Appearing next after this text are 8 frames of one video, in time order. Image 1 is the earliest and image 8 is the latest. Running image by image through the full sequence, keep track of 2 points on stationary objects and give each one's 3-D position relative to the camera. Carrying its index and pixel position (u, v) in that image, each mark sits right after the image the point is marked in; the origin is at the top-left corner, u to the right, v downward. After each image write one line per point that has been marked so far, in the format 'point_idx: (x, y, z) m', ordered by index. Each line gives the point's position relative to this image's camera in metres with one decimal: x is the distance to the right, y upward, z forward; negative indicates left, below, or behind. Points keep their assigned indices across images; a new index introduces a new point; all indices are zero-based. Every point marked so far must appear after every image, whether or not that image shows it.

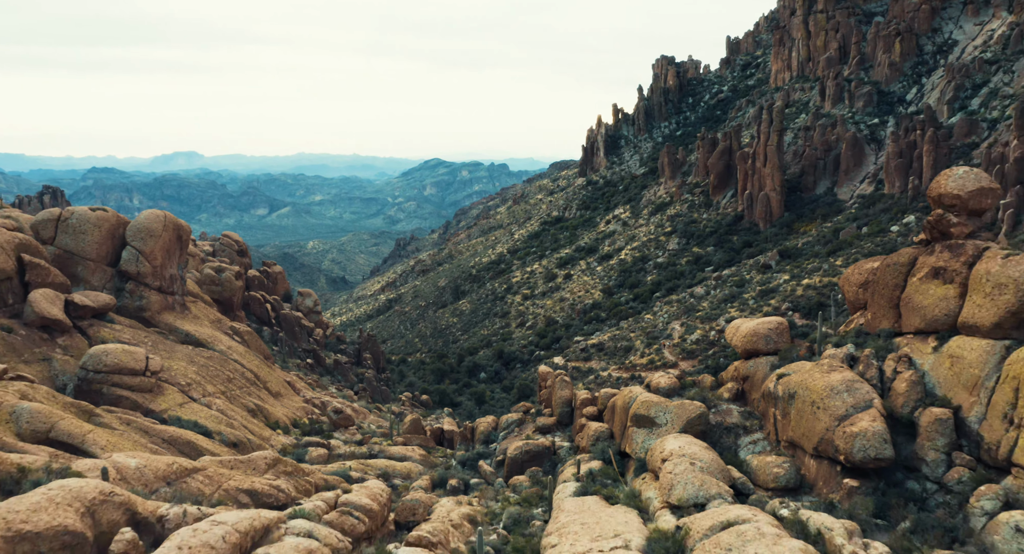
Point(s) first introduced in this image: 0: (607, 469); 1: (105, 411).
0: (+2.2, -4.6, +18.1) m
1: (-9.9, -3.3, +18.0) m
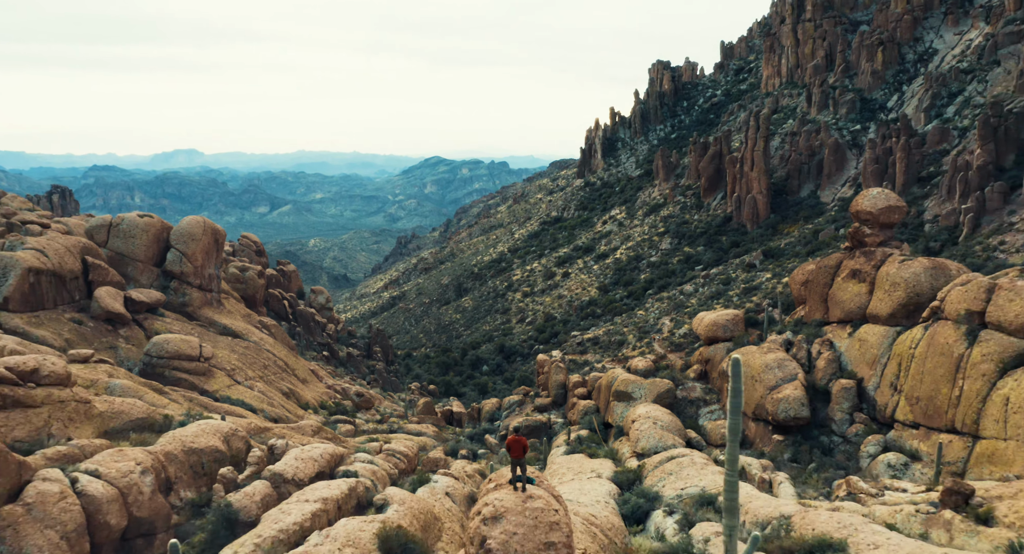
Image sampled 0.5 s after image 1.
0: (+2.3, -4.6, +21.4) m
1: (-9.9, -3.3, +21.3) m
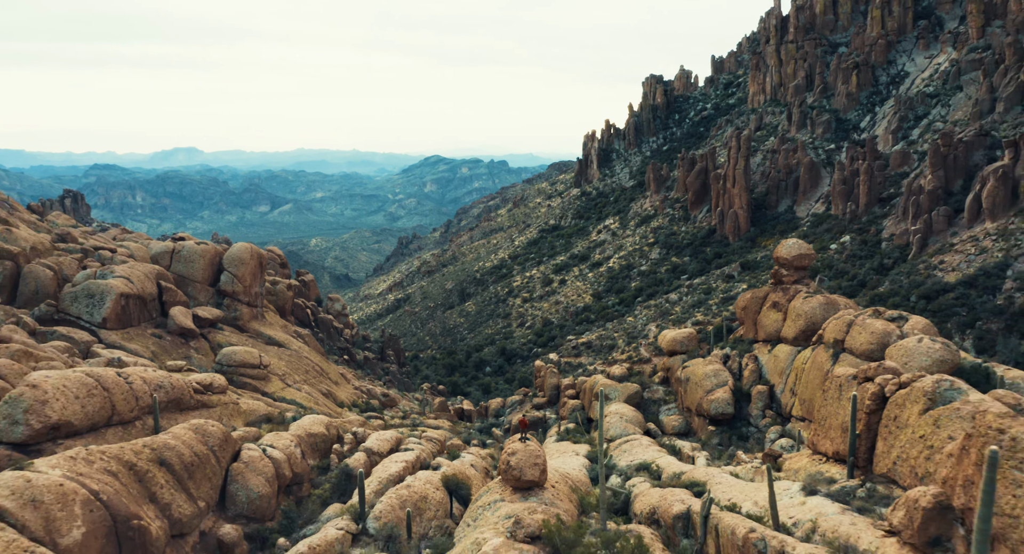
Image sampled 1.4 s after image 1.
0: (+2.4, -5.4, +26.7) m
1: (-9.8, -4.1, +26.5) m
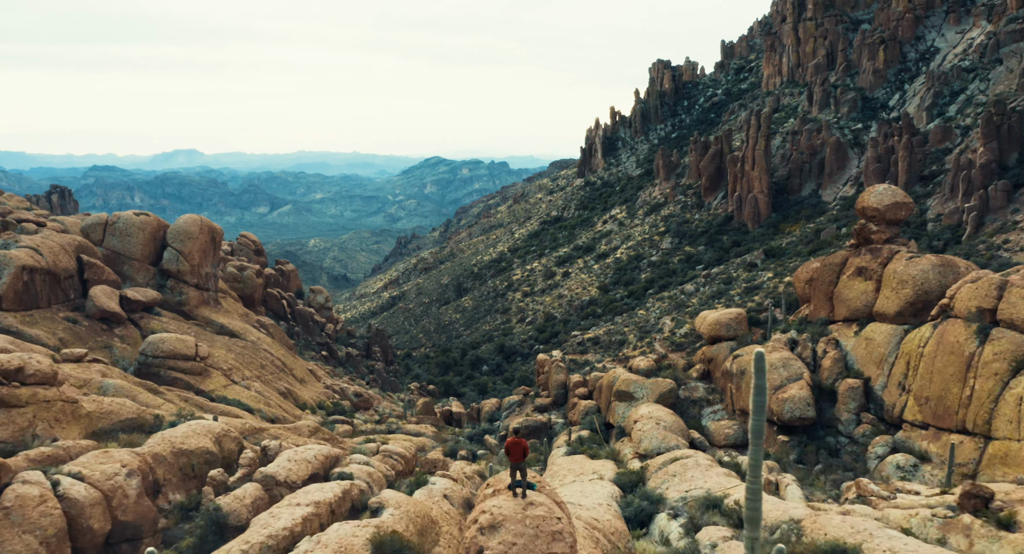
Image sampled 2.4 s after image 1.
0: (+2.3, -4.5, +21.1) m
1: (-9.9, -3.2, +21.0) m
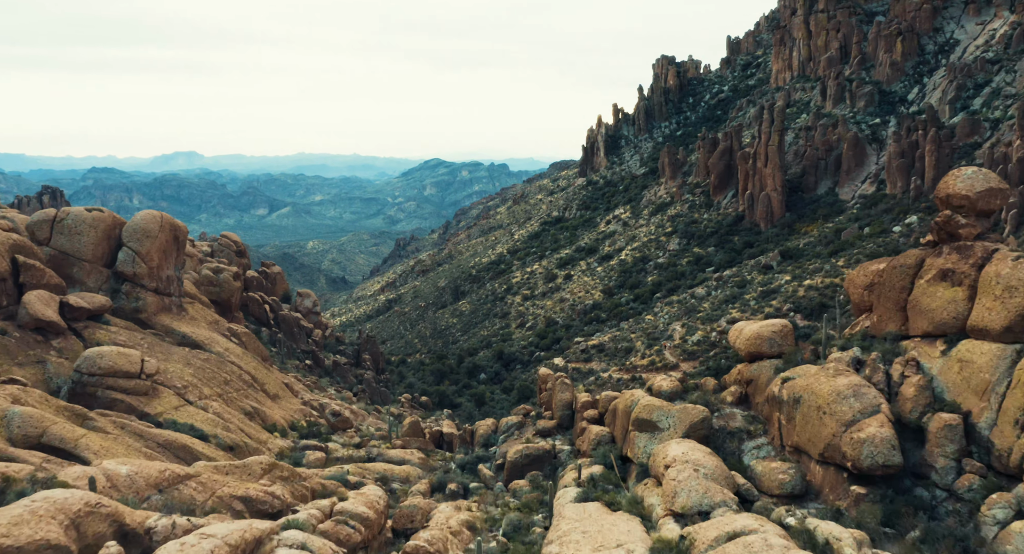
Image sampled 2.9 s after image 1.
0: (+2.2, -4.6, +17.9) m
1: (-9.9, -3.3, +17.8) m
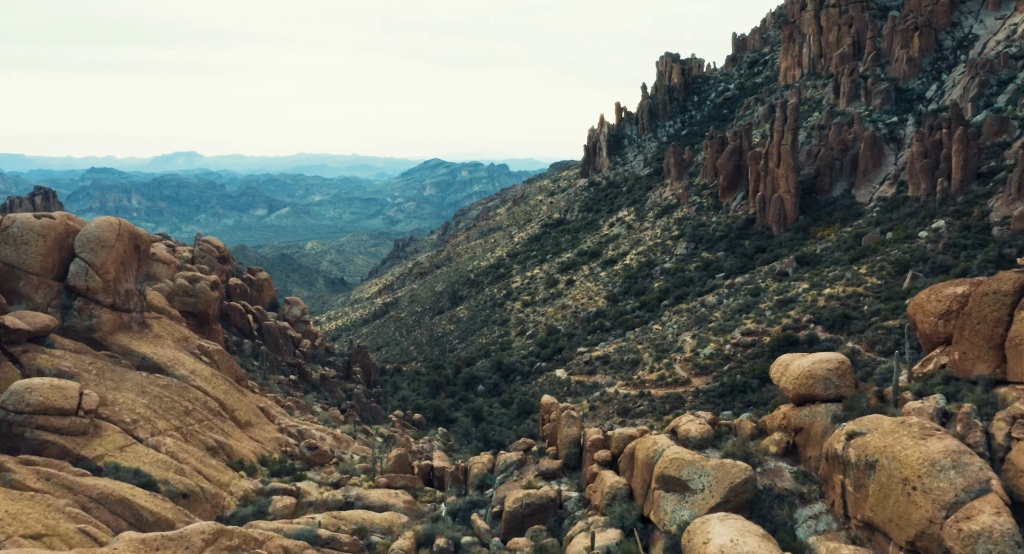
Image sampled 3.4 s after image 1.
0: (+2.2, -5.1, +15.1) m
1: (-10.0, -3.8, +15.0) m
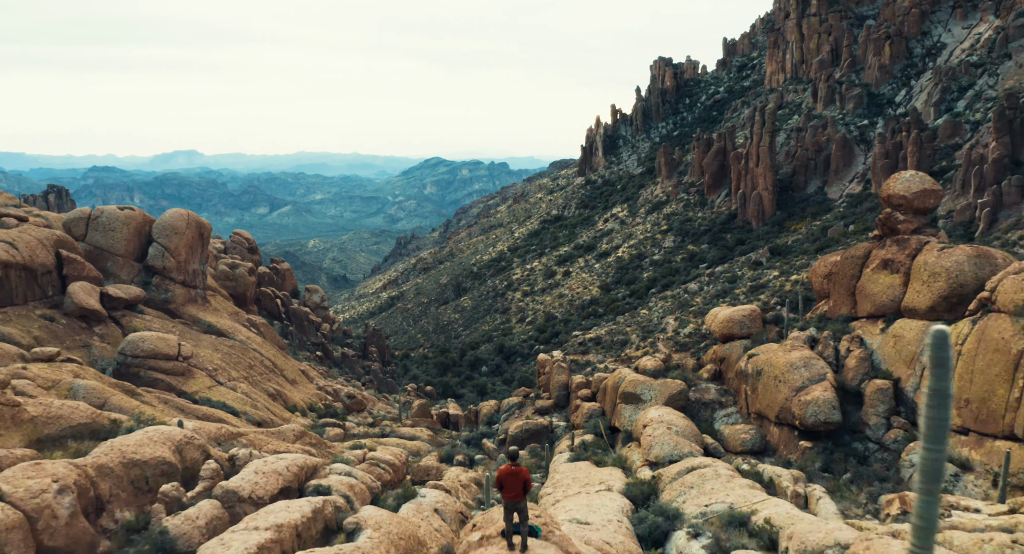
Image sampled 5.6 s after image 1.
0: (+2.3, -4.4, +20.0) m
1: (-9.9, -3.1, +19.9) m
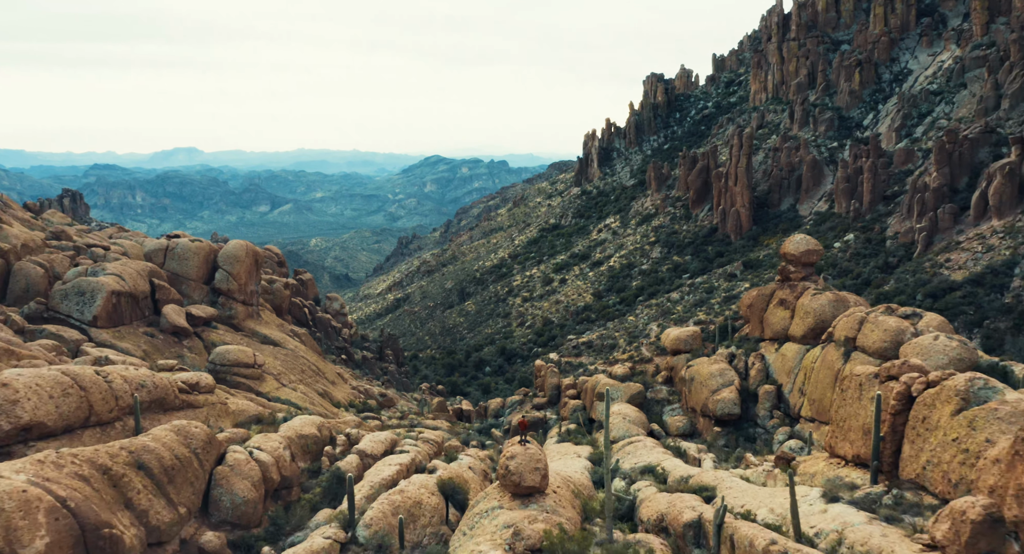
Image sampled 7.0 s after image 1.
0: (+2.4, -5.3, +26.0) m
1: (-9.8, -4.0, +25.9) m
